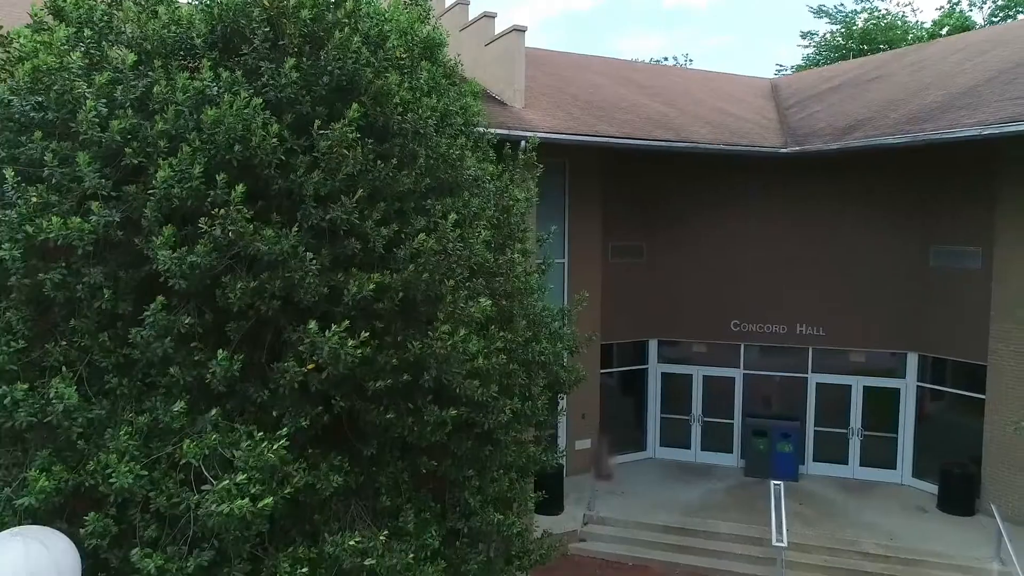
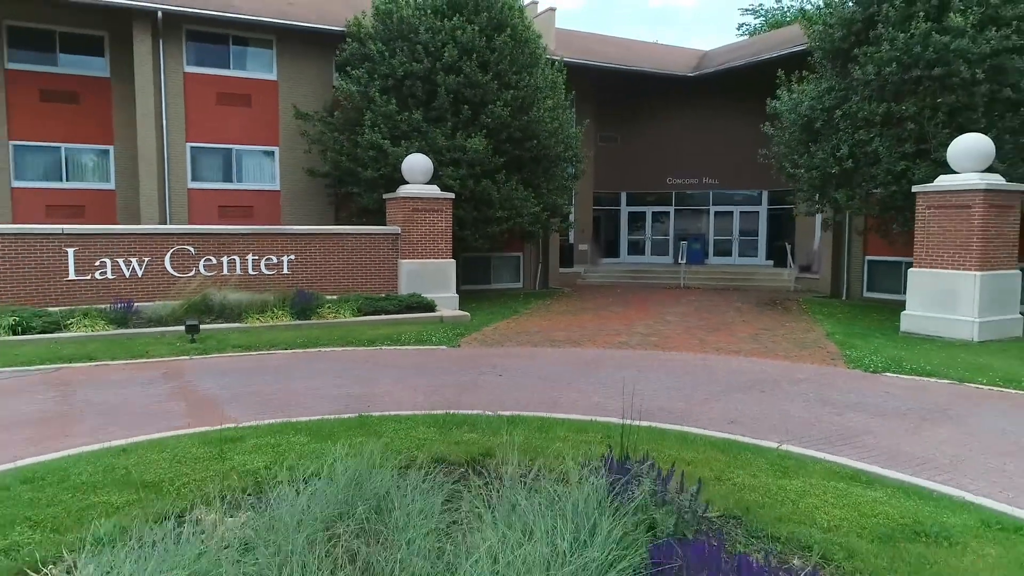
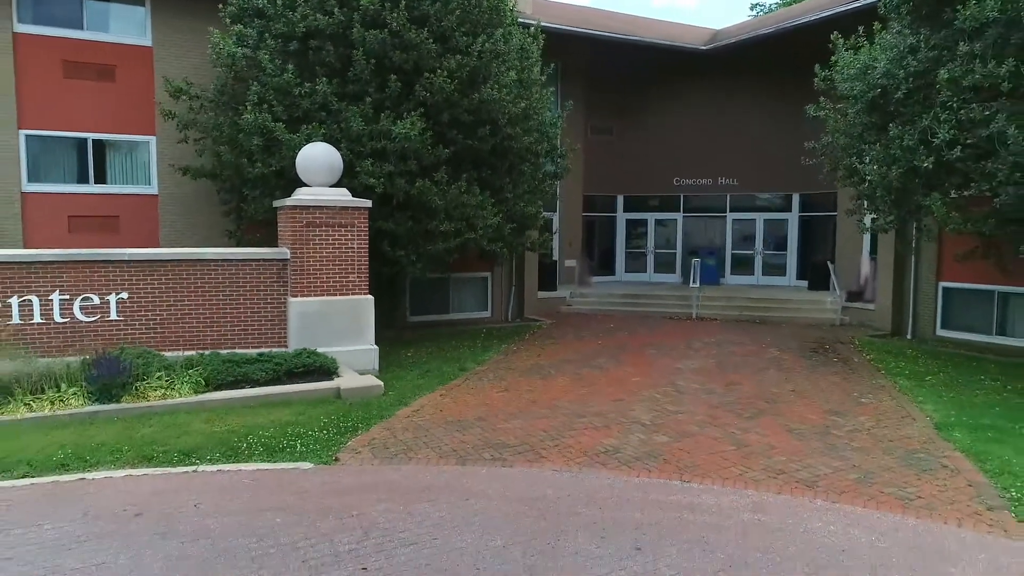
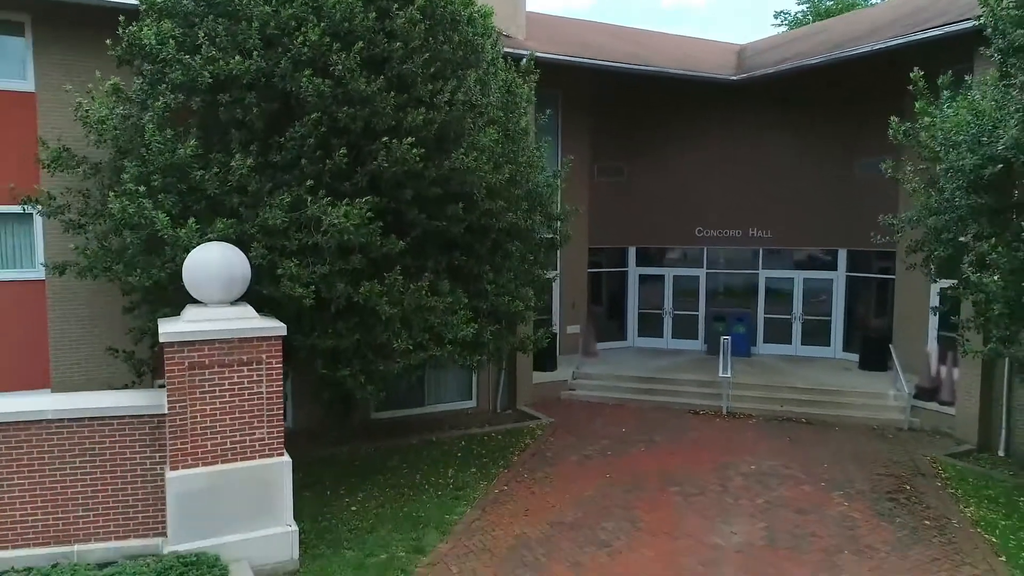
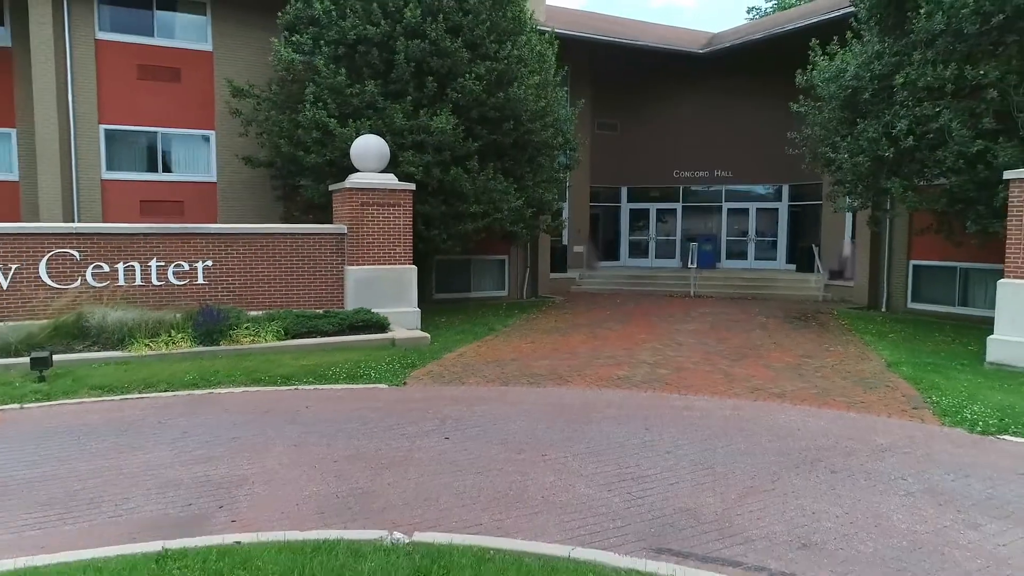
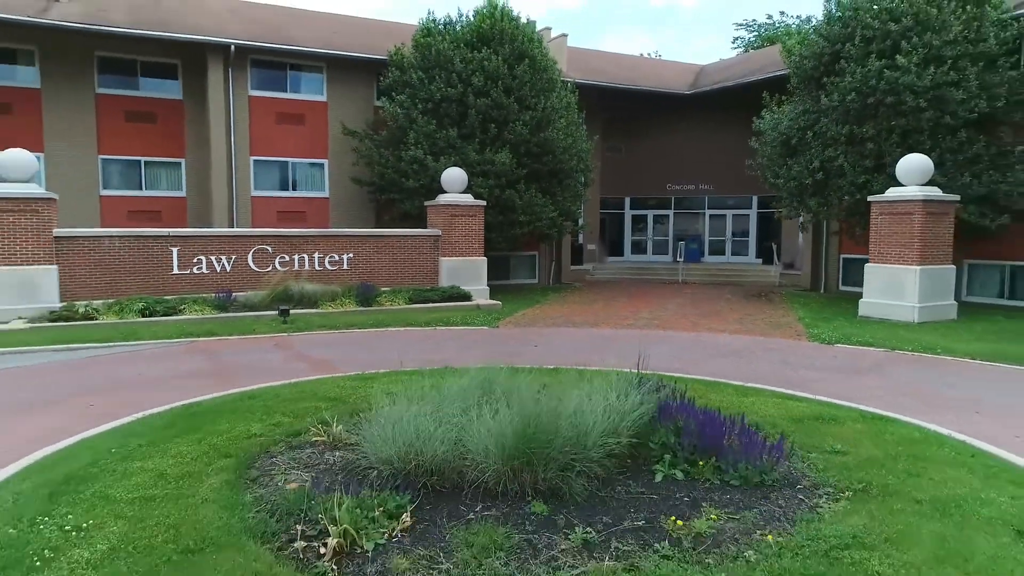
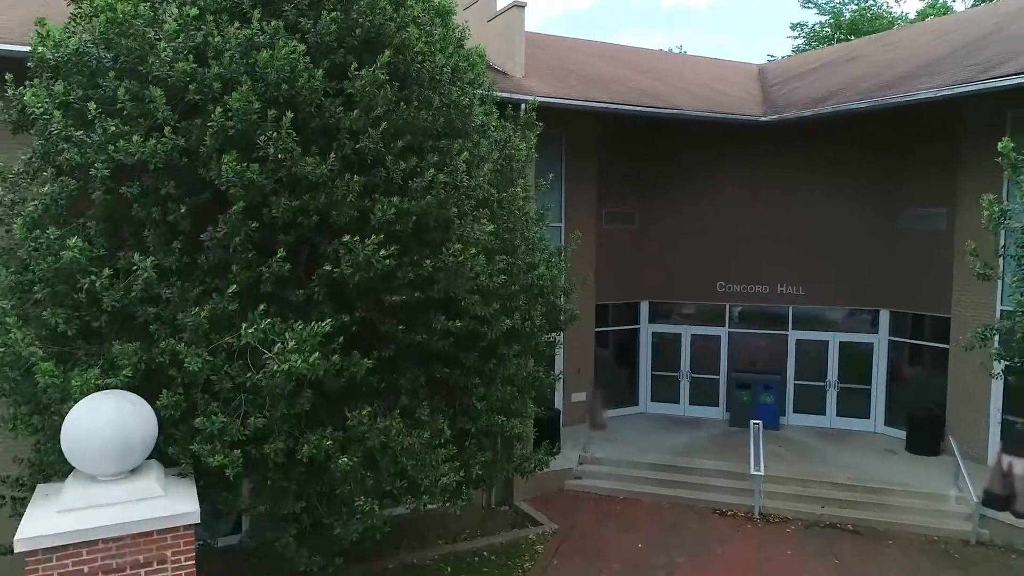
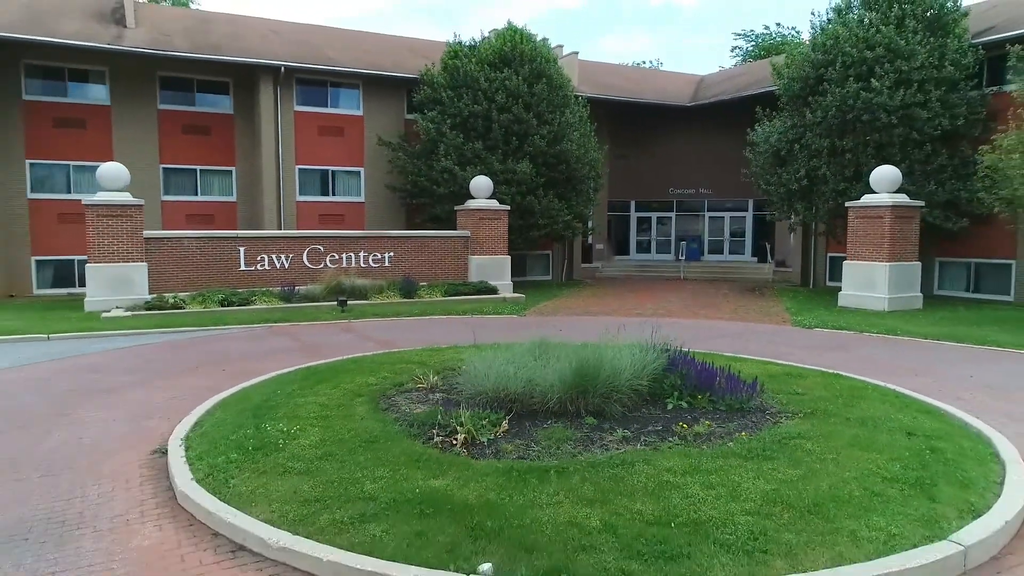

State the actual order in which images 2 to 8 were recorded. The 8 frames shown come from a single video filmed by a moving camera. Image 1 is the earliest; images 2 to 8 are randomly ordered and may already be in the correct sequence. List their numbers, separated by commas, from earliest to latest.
7, 4, 3, 5, 2, 6, 8
